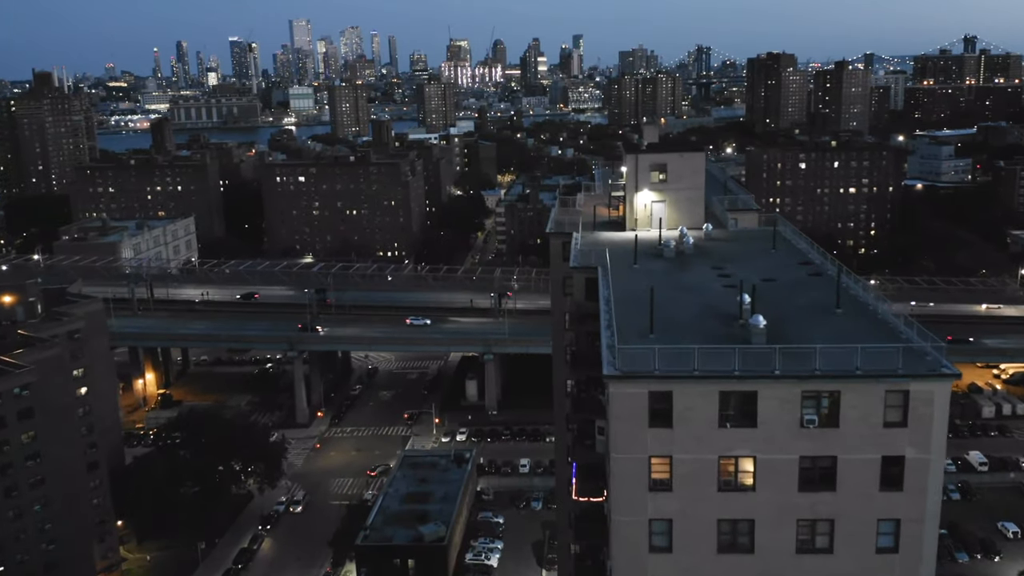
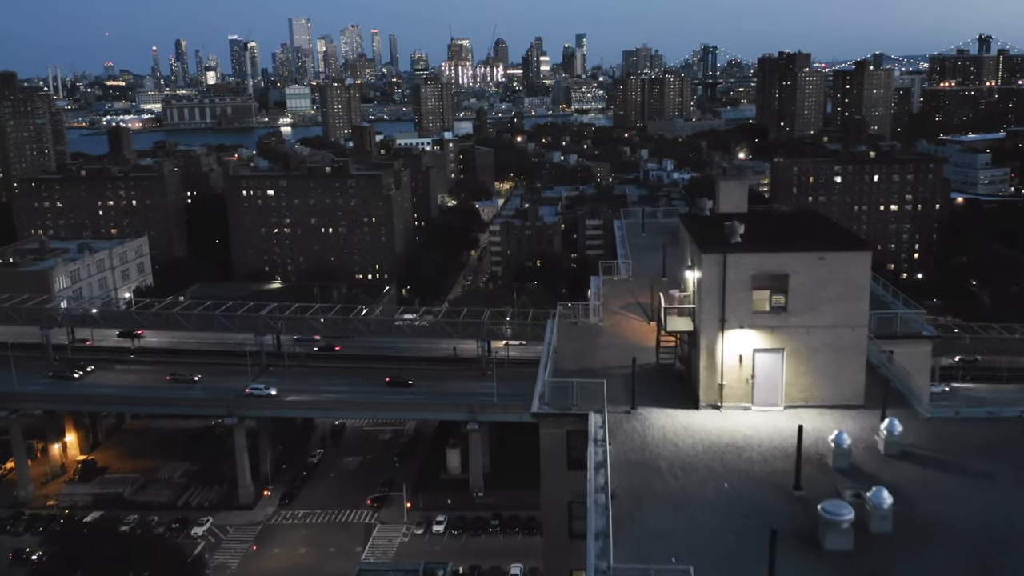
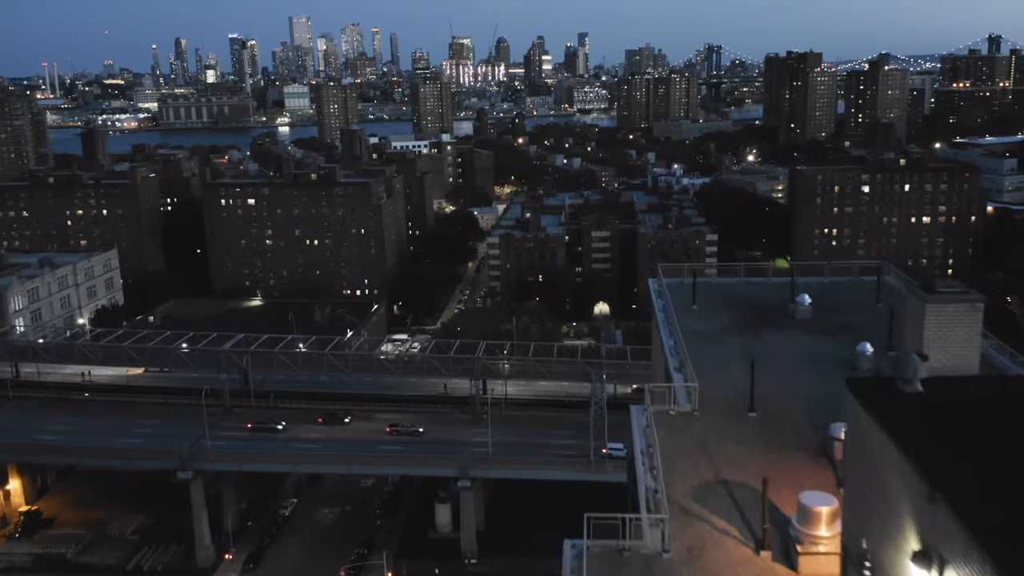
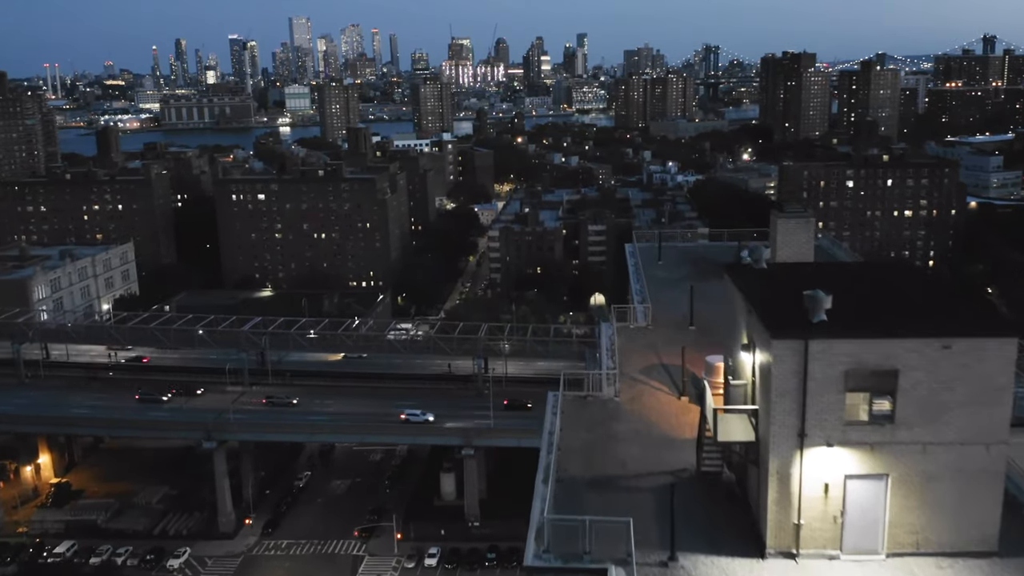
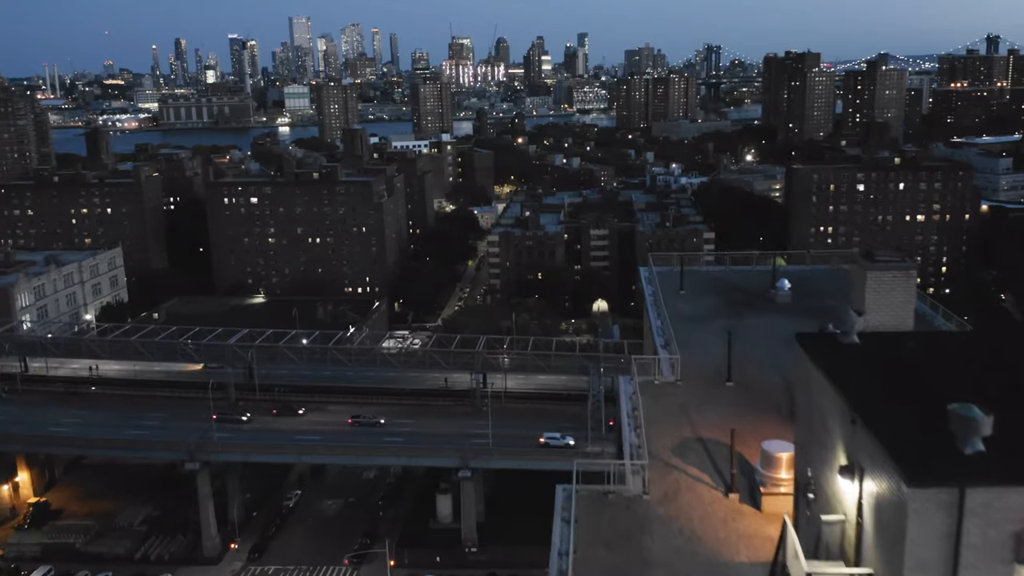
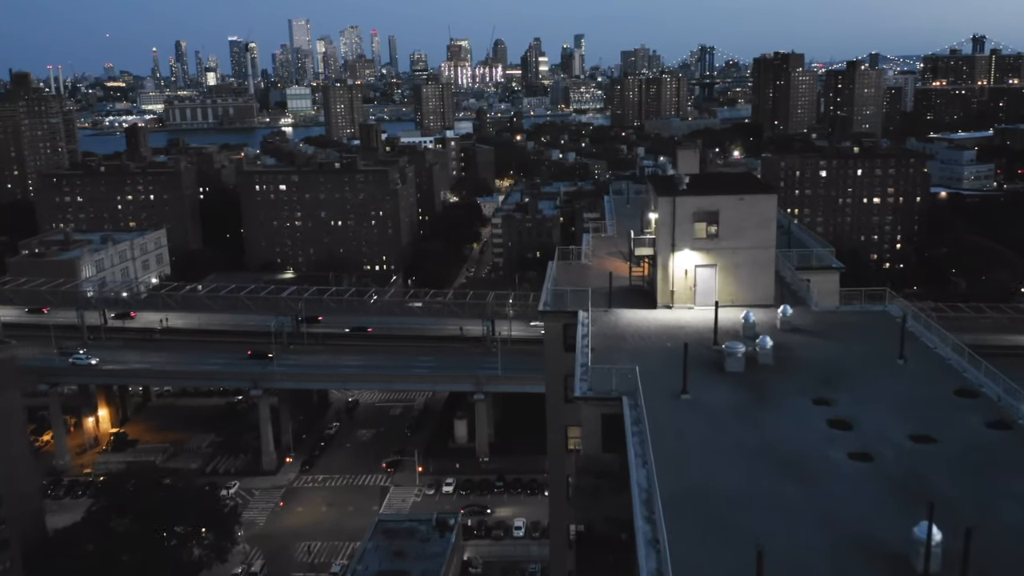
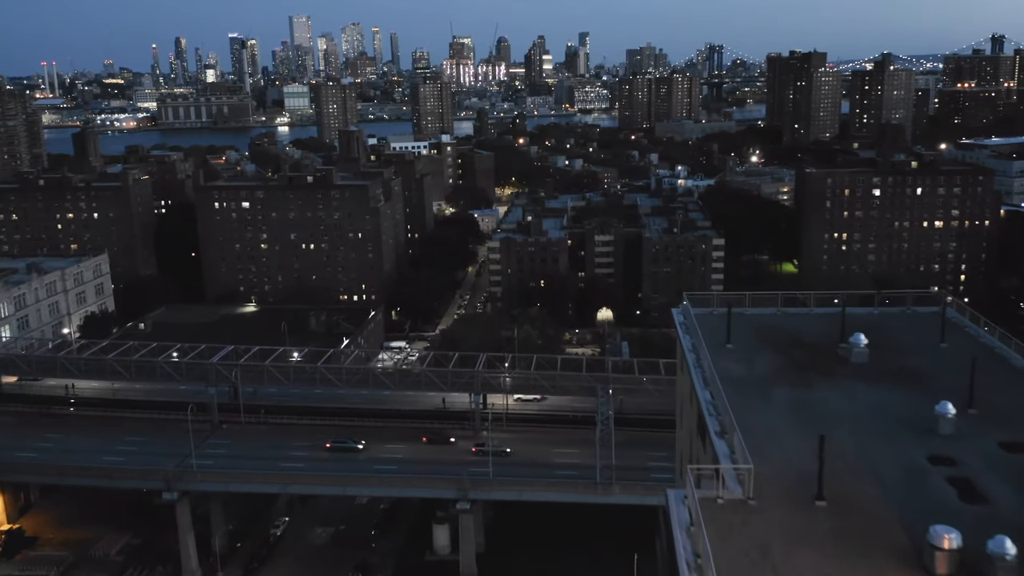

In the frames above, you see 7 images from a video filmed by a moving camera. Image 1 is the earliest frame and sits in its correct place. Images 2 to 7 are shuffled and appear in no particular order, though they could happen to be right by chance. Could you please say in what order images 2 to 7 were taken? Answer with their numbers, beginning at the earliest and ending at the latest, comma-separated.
6, 2, 4, 5, 3, 7
